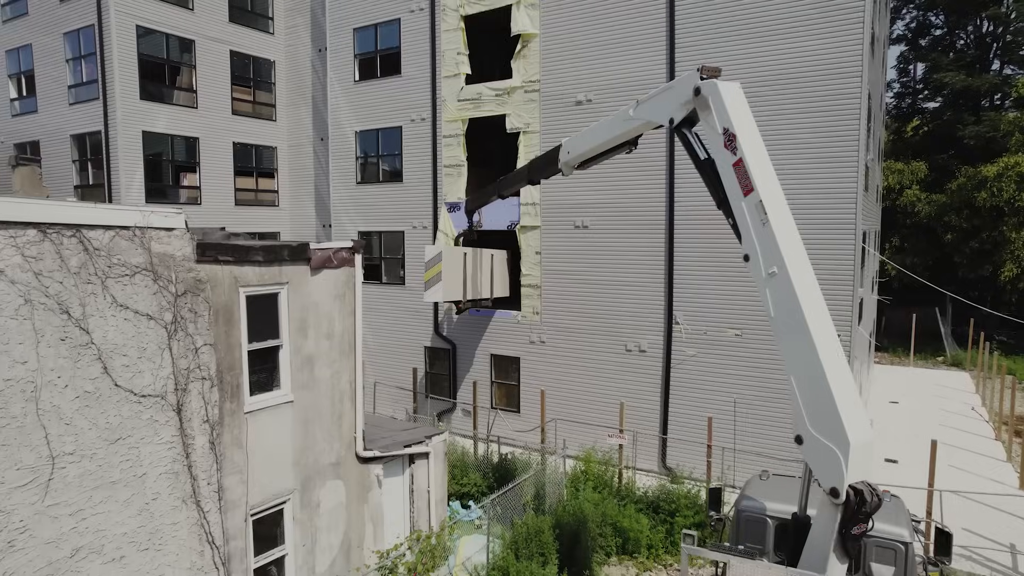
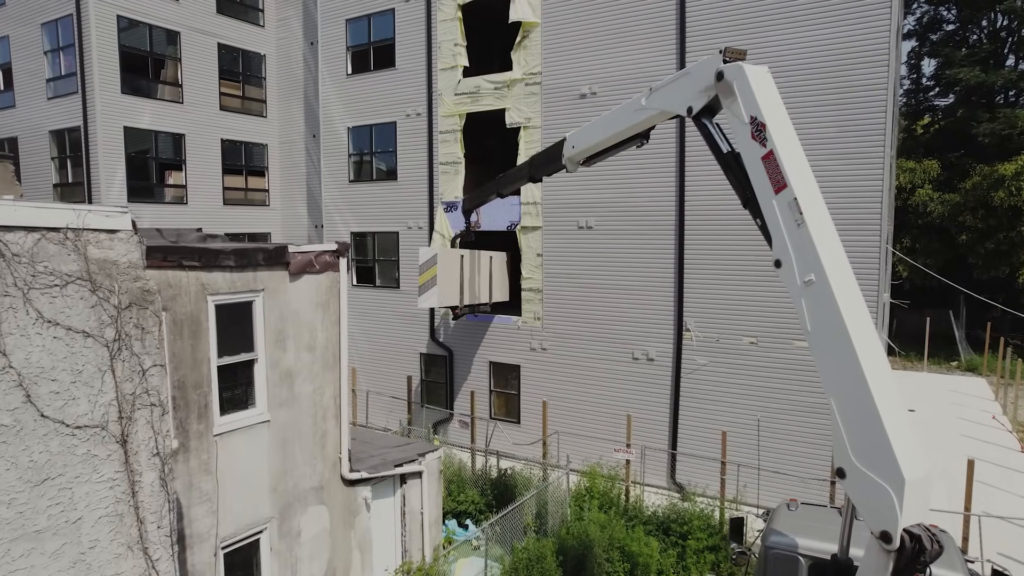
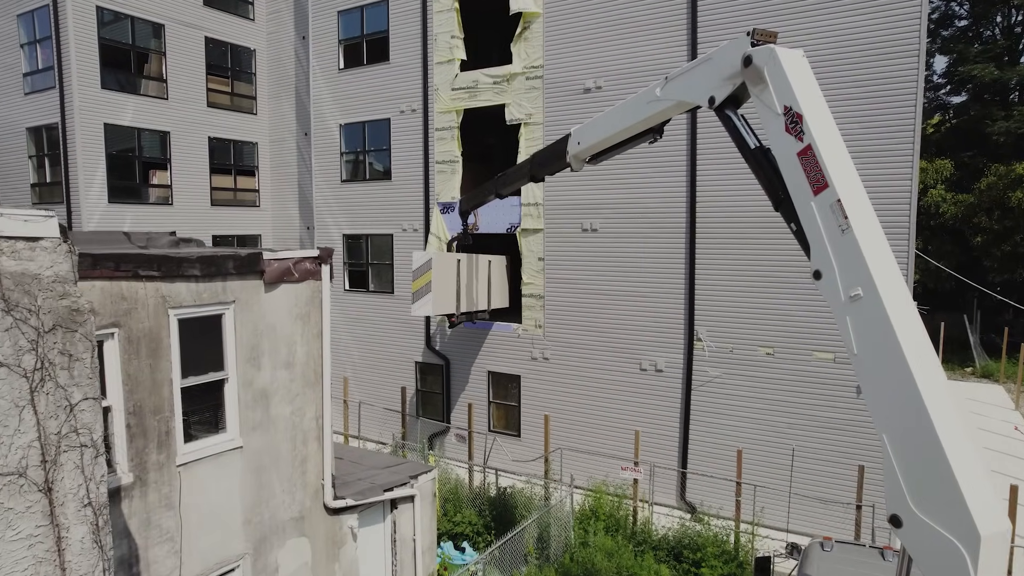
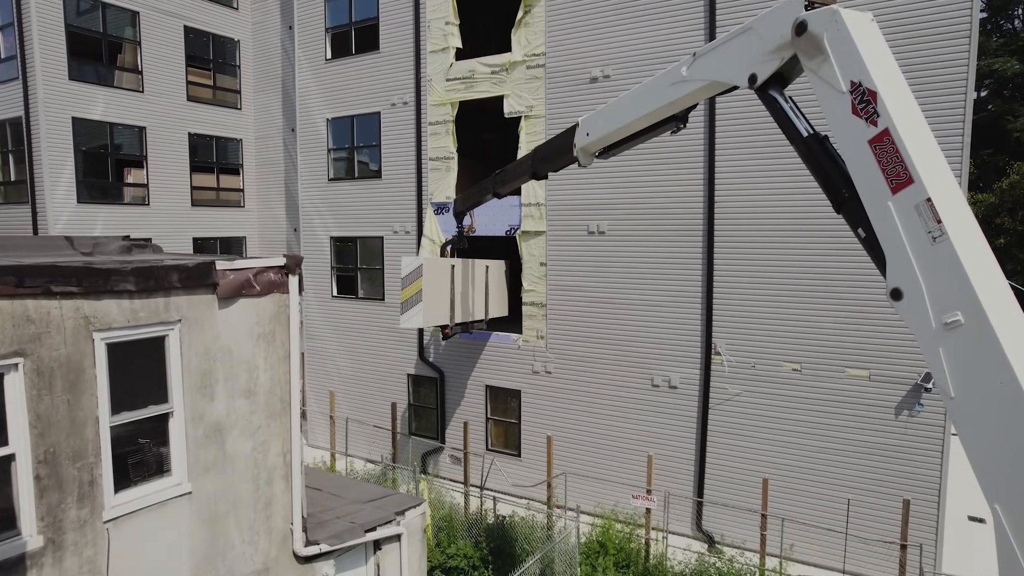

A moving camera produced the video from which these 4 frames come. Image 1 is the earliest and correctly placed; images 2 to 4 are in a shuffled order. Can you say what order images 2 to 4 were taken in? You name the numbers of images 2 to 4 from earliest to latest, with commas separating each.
2, 3, 4
